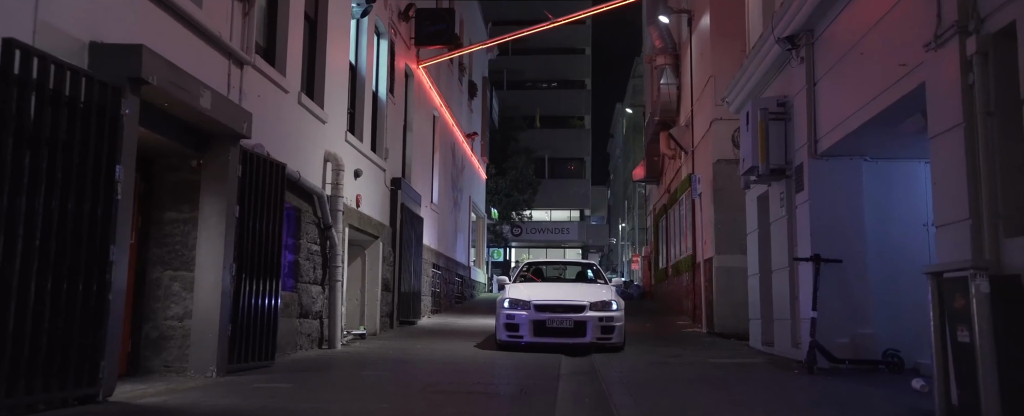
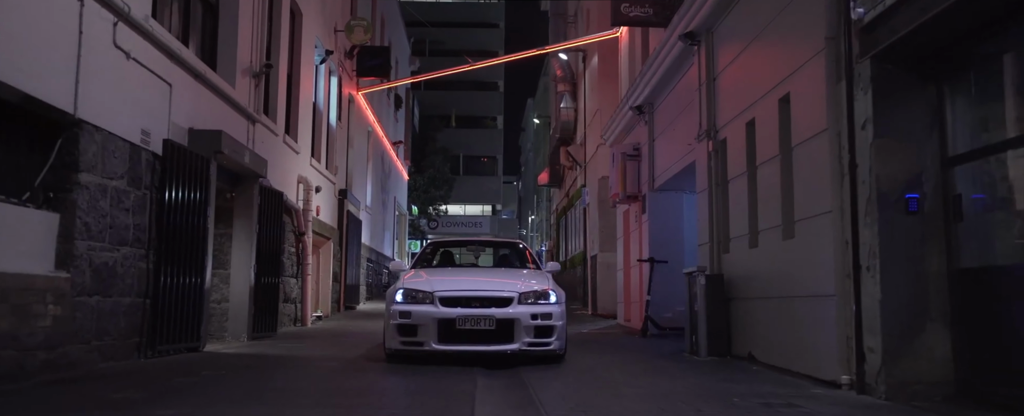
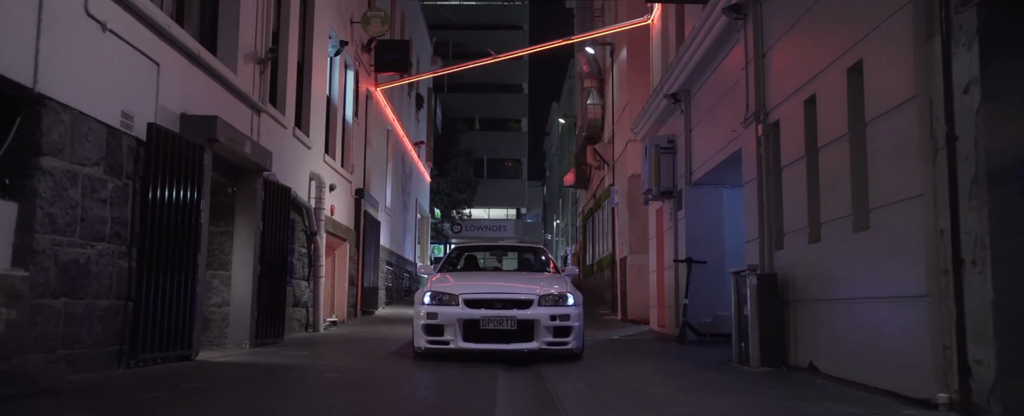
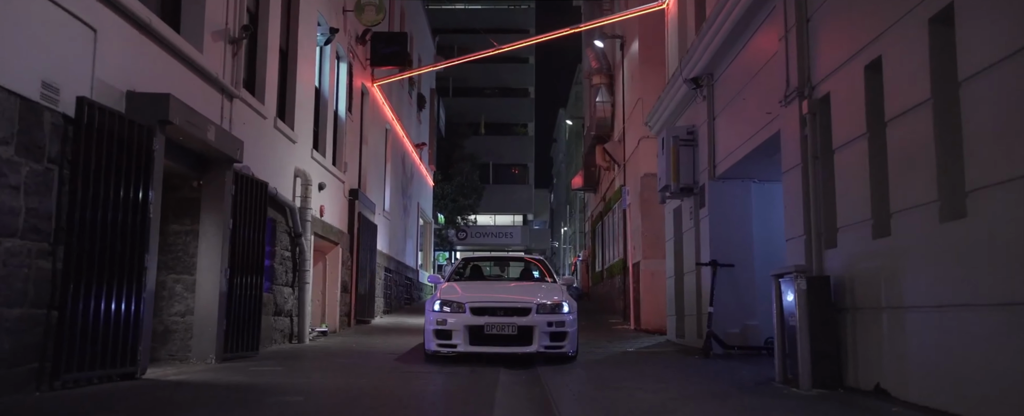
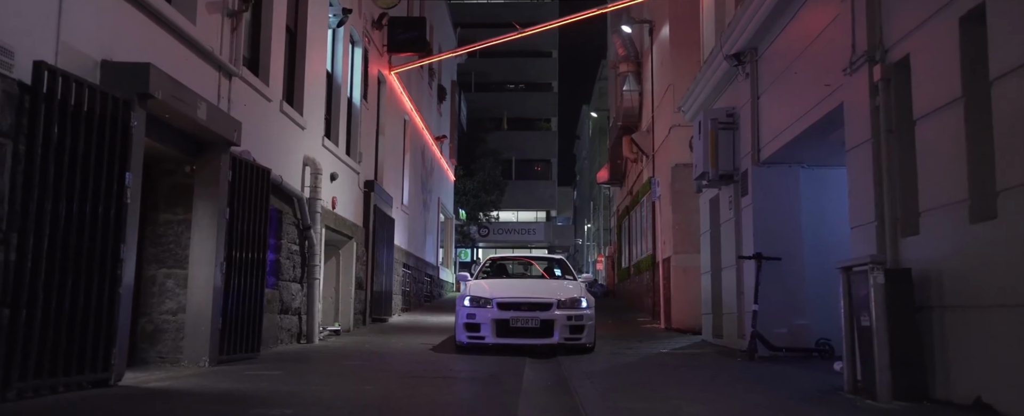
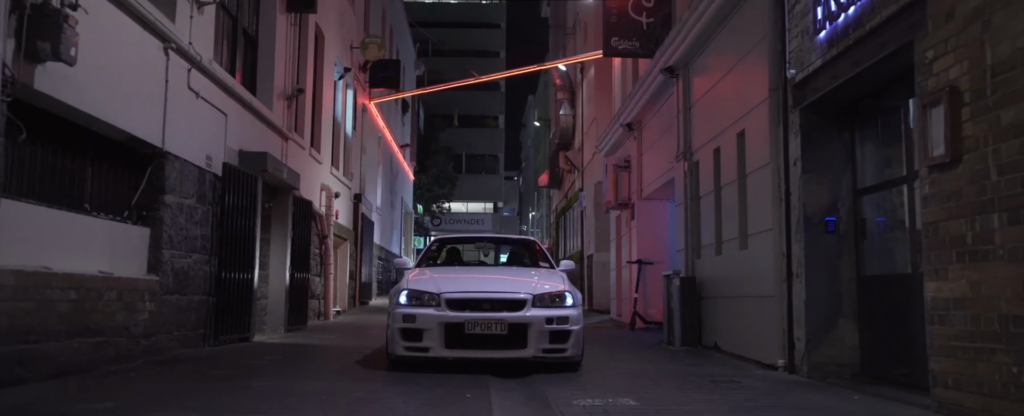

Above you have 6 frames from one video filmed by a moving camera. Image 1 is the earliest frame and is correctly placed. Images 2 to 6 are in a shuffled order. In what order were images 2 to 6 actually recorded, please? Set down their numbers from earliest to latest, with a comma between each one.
5, 4, 3, 2, 6
